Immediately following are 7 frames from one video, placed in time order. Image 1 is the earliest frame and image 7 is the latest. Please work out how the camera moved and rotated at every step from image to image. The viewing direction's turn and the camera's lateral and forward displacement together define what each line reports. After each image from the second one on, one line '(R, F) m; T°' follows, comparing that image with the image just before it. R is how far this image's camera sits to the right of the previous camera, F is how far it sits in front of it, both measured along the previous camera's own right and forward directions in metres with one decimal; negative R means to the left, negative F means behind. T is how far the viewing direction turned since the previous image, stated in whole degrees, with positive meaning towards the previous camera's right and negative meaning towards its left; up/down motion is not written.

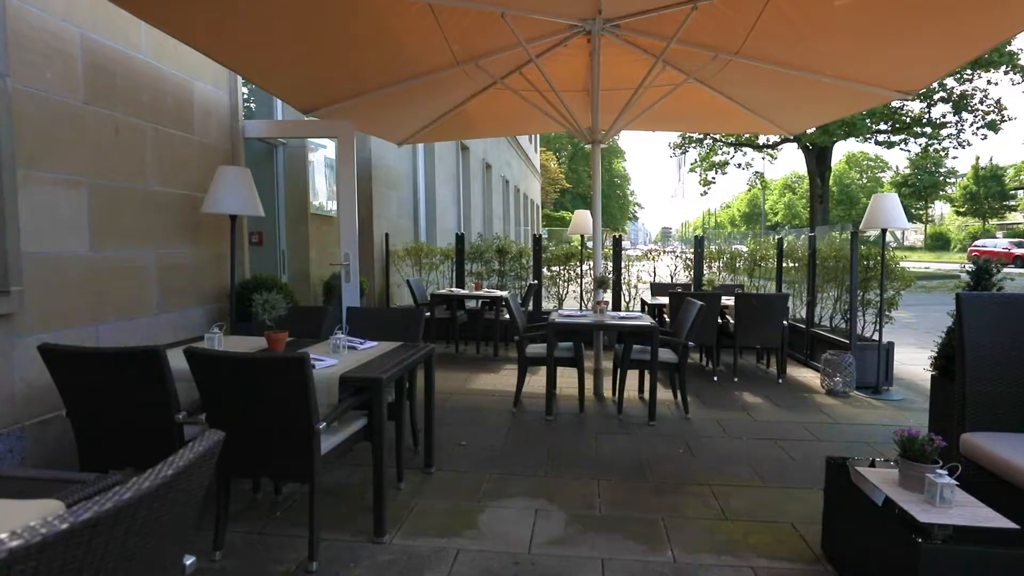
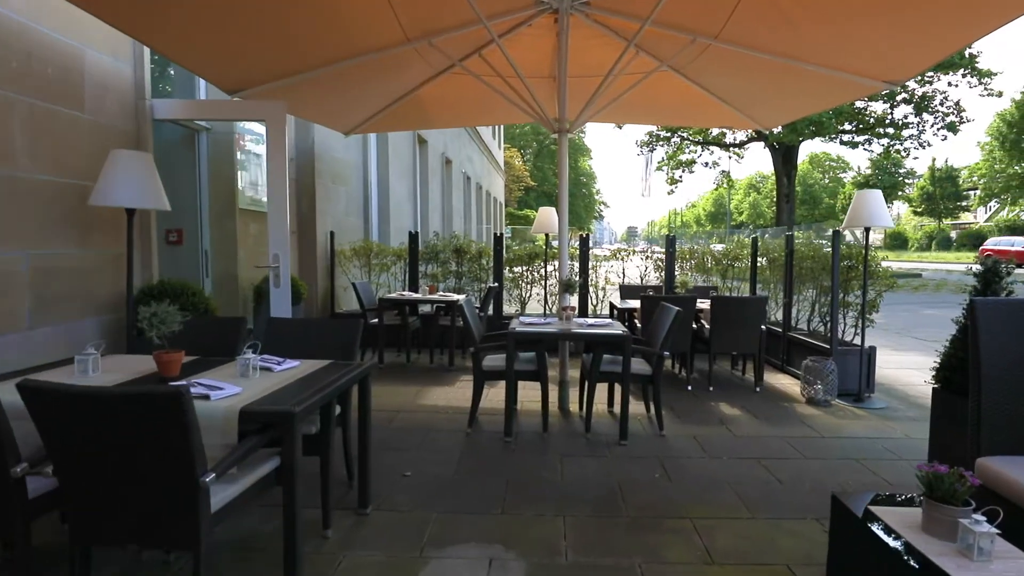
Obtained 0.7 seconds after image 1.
(+0.1, +0.5) m; +3°
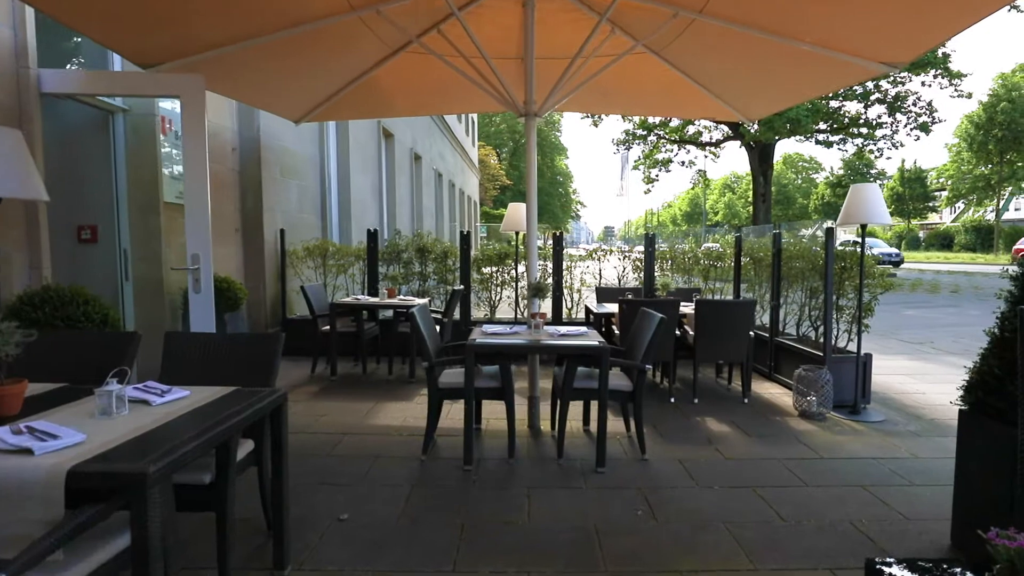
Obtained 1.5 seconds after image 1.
(+0.1, +0.5) m; +2°
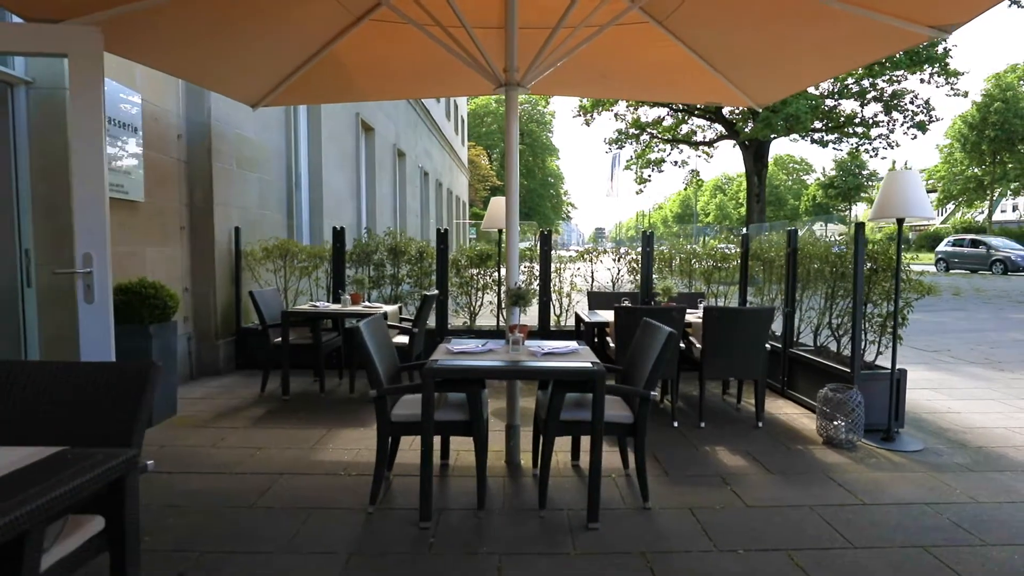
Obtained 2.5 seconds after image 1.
(+0.1, +0.7) m; +1°
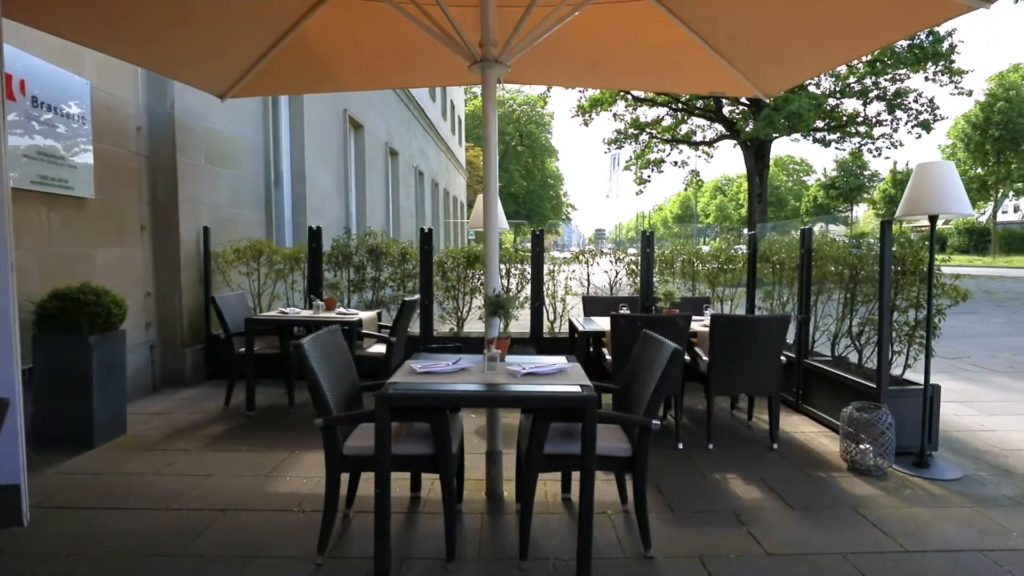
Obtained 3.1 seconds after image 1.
(+0.1, +0.4) m; 0°
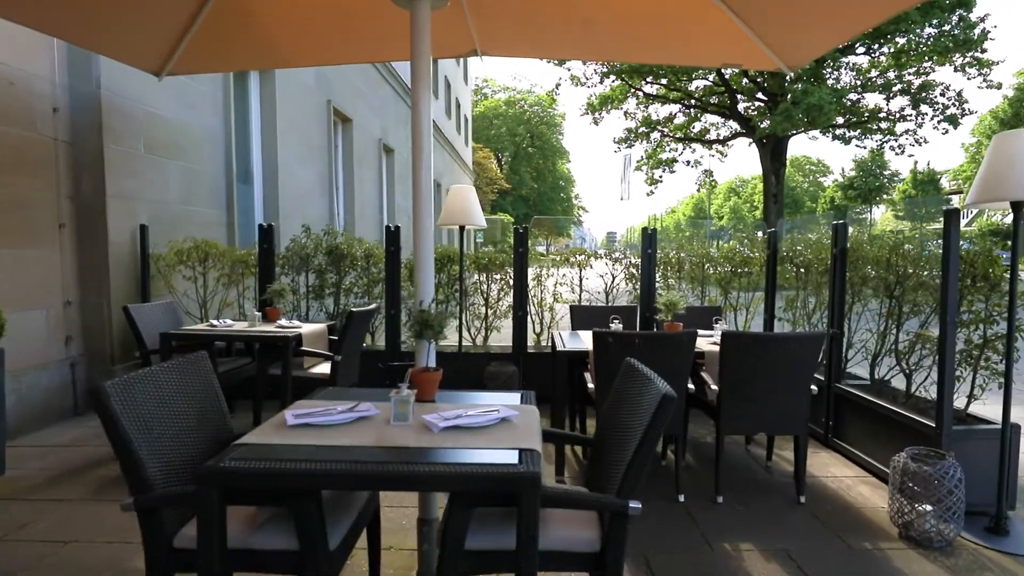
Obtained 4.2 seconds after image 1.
(+0.3, +0.7) m; -1°
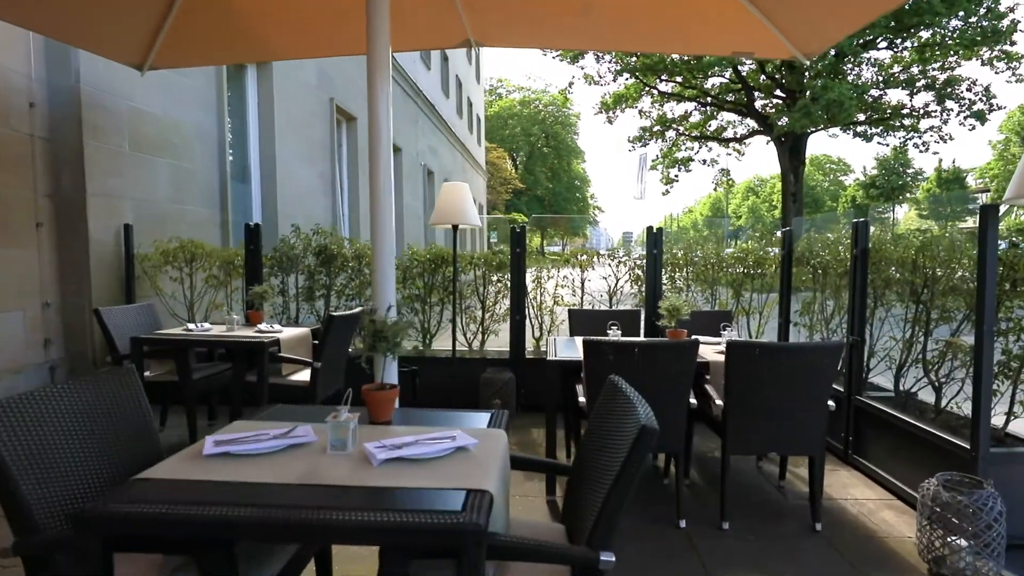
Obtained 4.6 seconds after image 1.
(+0.1, +0.3) m; -2°
